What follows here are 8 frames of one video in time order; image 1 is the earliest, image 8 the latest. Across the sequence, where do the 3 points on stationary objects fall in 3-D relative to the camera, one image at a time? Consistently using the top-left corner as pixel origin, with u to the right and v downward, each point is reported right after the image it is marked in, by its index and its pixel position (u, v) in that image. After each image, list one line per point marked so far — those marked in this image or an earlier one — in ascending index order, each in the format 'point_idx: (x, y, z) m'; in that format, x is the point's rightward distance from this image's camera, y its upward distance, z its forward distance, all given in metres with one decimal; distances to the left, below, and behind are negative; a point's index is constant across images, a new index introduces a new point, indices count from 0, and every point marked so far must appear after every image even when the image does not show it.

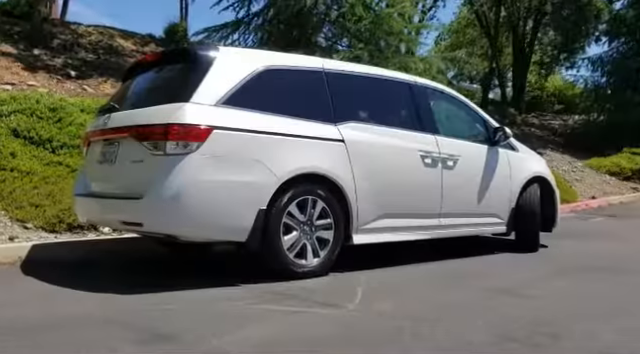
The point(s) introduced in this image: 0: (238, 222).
0: (-0.6, -0.3, +4.1) m
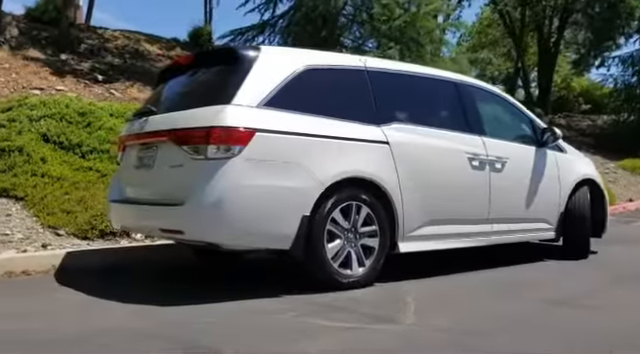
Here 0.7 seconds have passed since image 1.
0: (-0.2, -0.4, +3.9) m
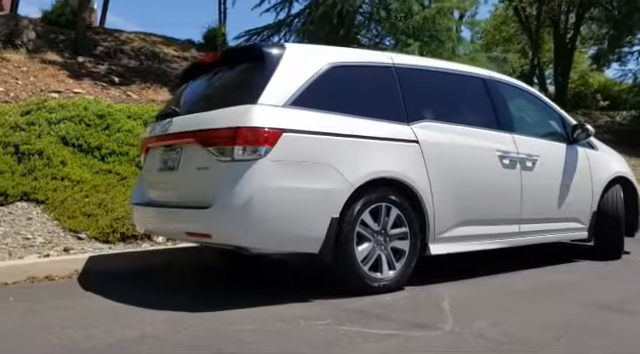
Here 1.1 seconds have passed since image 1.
0: (0.0, -0.4, +3.7) m
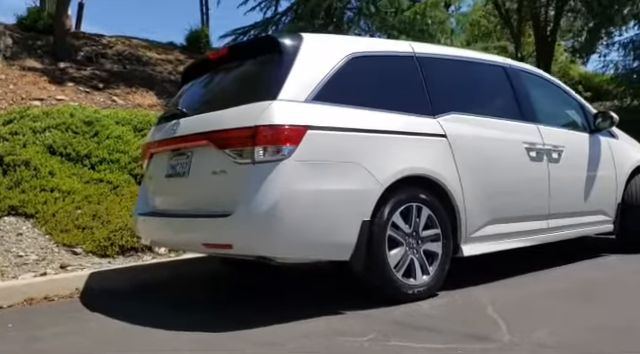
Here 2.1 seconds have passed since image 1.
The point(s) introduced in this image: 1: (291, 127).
0: (+0.1, -0.4, +3.4) m
1: (-0.2, +0.3, +3.3) m
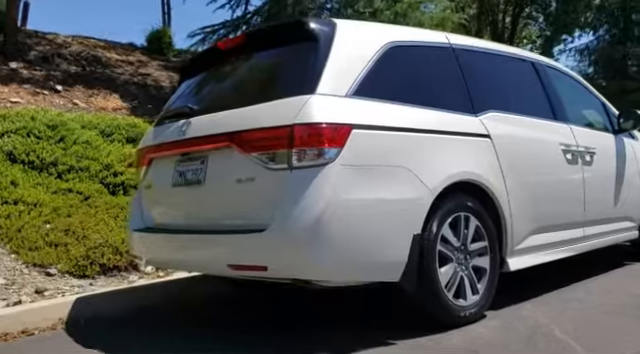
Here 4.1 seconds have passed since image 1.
0: (+0.4, -0.4, +2.9) m
1: (+0.1, +0.3, +2.8) m
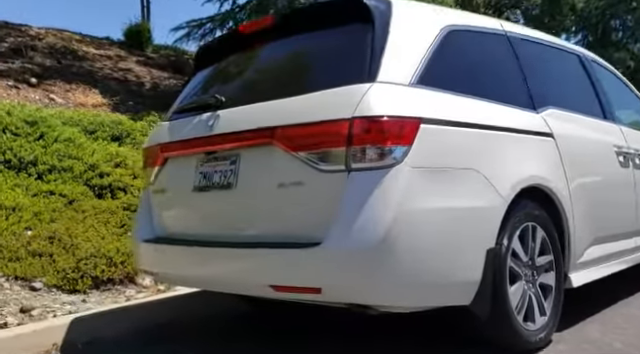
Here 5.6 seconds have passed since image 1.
0: (+0.7, -0.4, +2.5) m
1: (+0.3, +0.2, +2.4) m
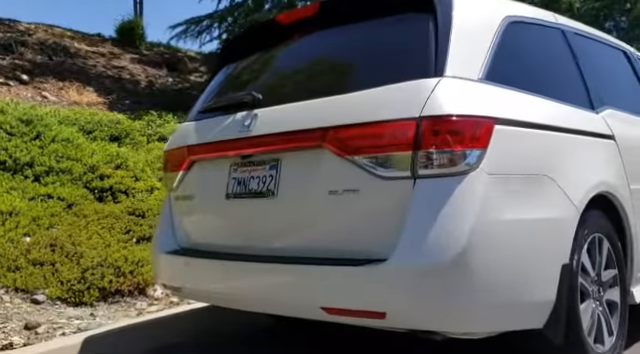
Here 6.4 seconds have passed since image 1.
0: (+0.9, -0.5, +2.2) m
1: (+0.6, +0.2, +2.1) m
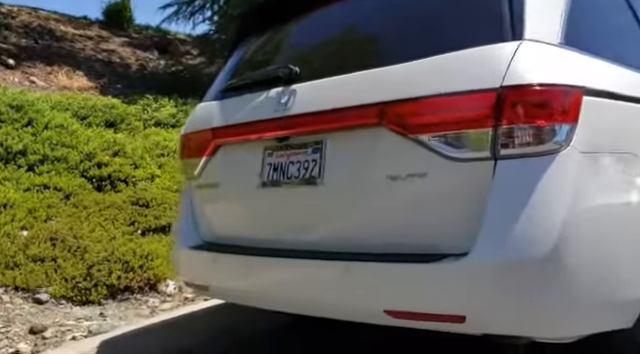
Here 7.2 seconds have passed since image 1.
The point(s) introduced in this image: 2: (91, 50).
0: (+1.1, -0.4, +2.0) m
1: (+0.8, +0.3, +1.8) m
2: (-4.7, +2.6, +11.3) m
